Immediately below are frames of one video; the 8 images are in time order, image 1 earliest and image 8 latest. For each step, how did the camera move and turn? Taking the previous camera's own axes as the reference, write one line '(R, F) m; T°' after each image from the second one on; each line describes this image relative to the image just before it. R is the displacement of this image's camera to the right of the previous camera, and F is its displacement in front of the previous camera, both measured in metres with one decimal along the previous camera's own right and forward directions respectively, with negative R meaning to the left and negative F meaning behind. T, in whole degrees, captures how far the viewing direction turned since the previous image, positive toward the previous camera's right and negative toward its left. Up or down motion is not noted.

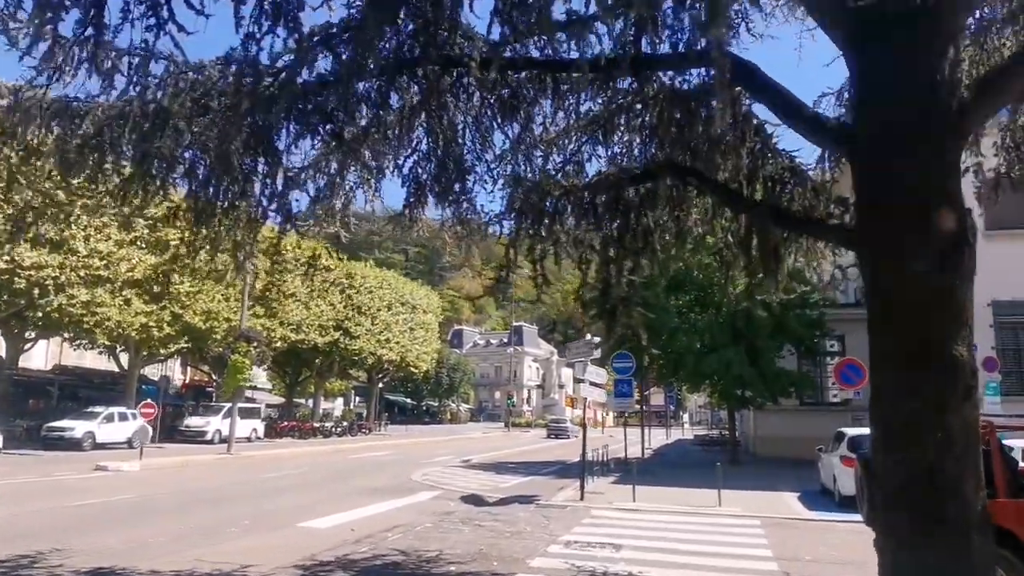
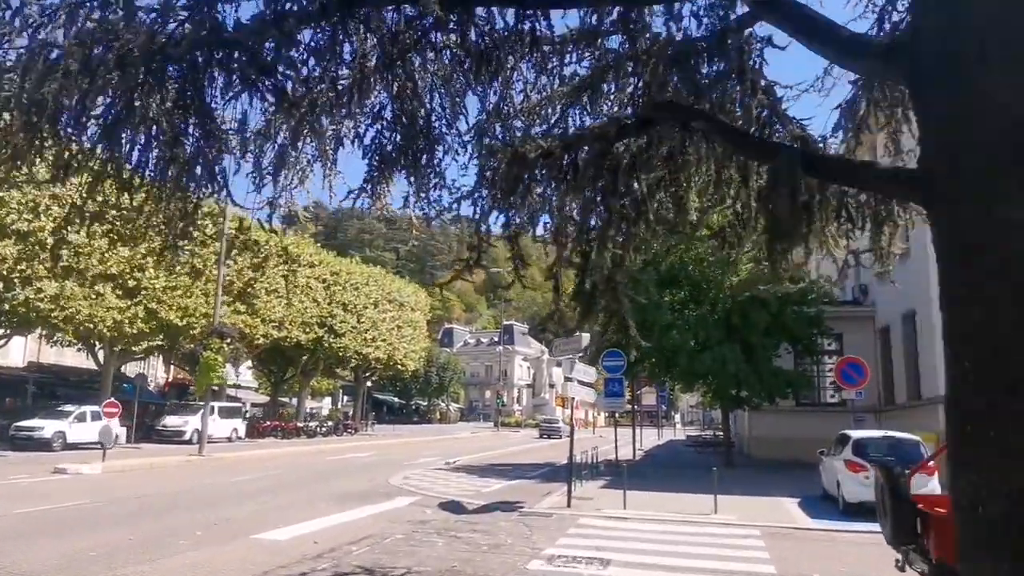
(+0.2, +1.1) m; +1°
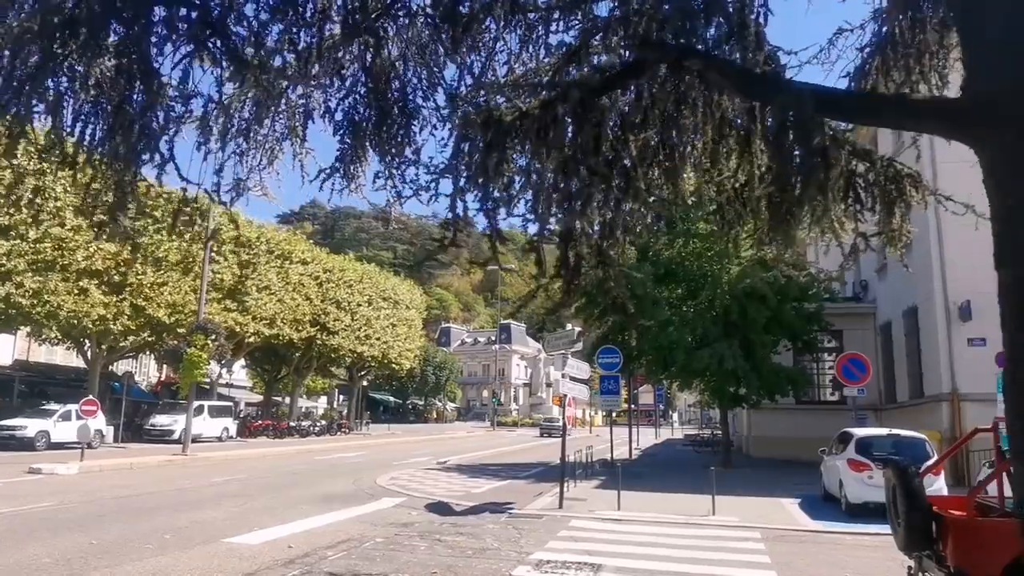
(+0.2, +0.6) m; 0°
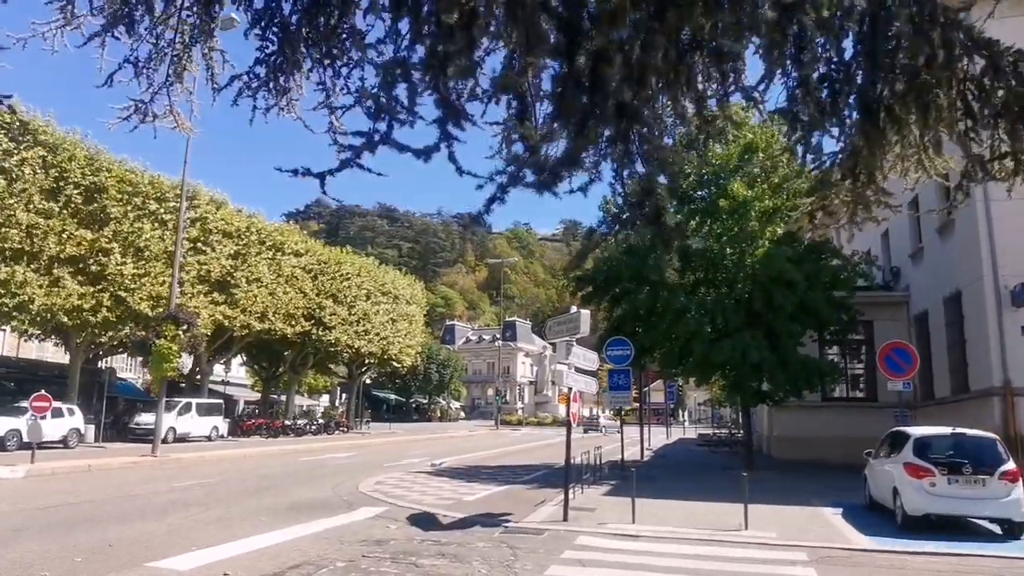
(+0.2, +2.2) m; 0°
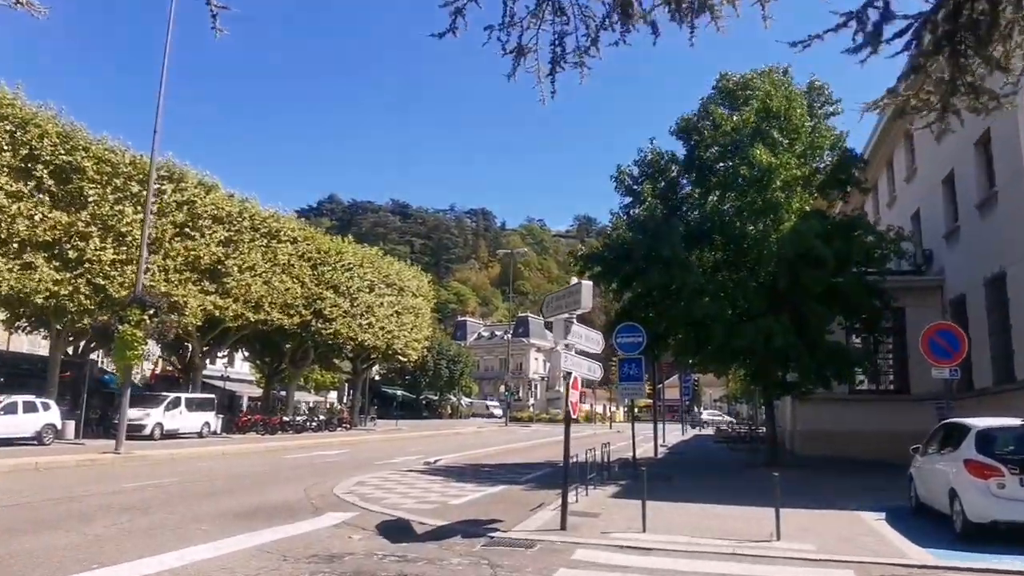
(+0.4, +1.9) m; -1°
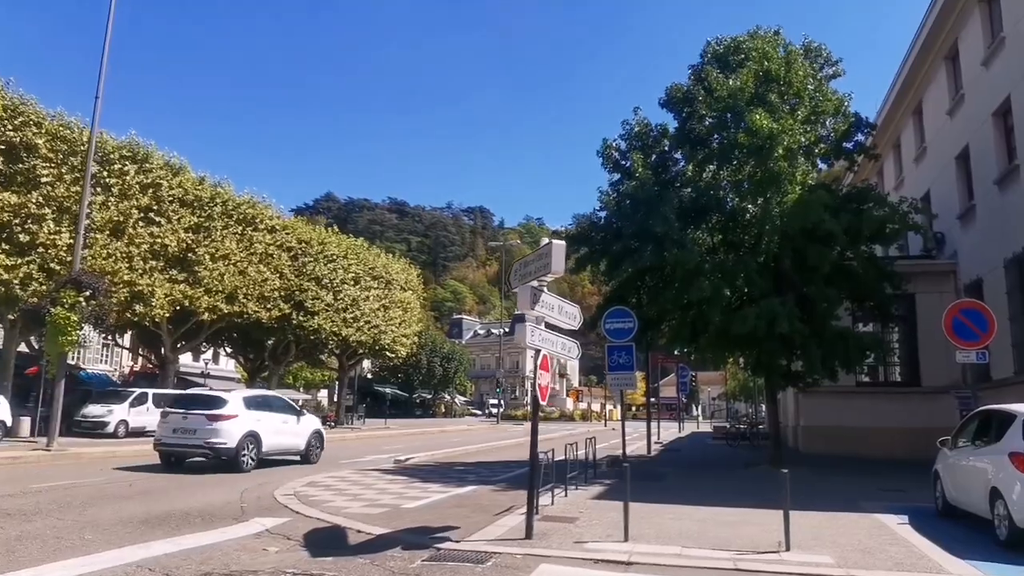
(+0.5, +1.8) m; 0°
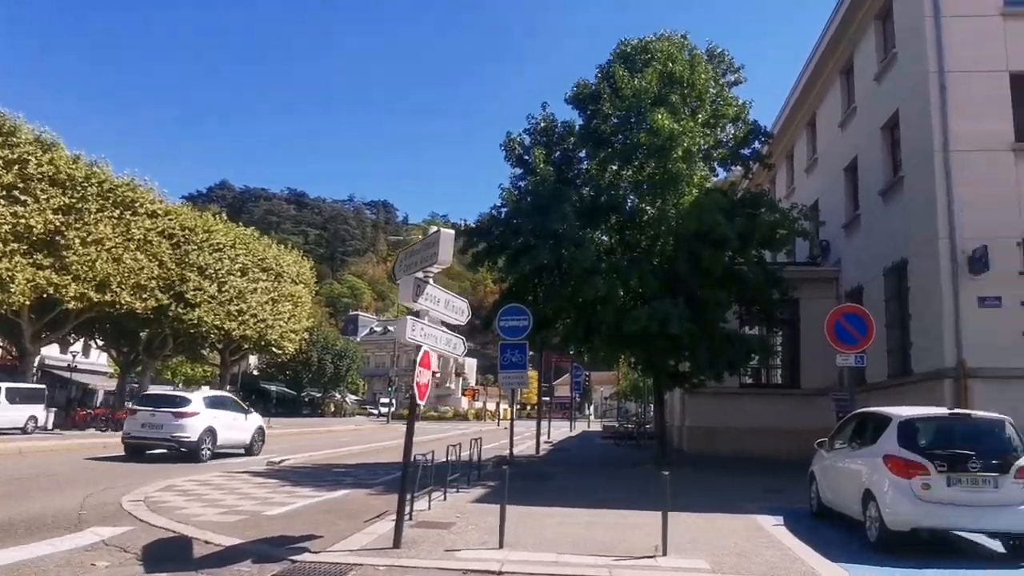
(+0.3, +0.6) m; +7°
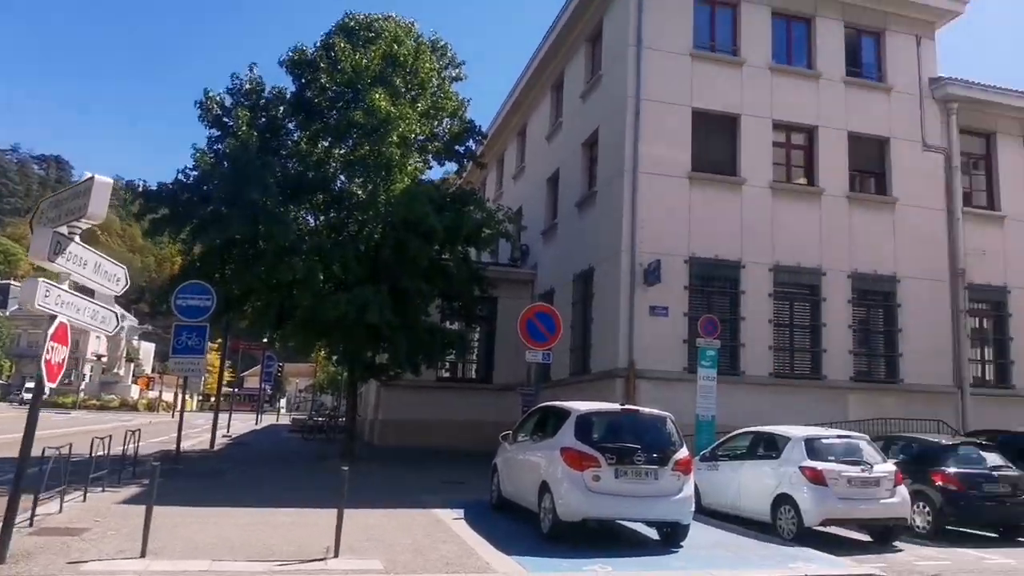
(+0.3, +0.6) m; +20°
